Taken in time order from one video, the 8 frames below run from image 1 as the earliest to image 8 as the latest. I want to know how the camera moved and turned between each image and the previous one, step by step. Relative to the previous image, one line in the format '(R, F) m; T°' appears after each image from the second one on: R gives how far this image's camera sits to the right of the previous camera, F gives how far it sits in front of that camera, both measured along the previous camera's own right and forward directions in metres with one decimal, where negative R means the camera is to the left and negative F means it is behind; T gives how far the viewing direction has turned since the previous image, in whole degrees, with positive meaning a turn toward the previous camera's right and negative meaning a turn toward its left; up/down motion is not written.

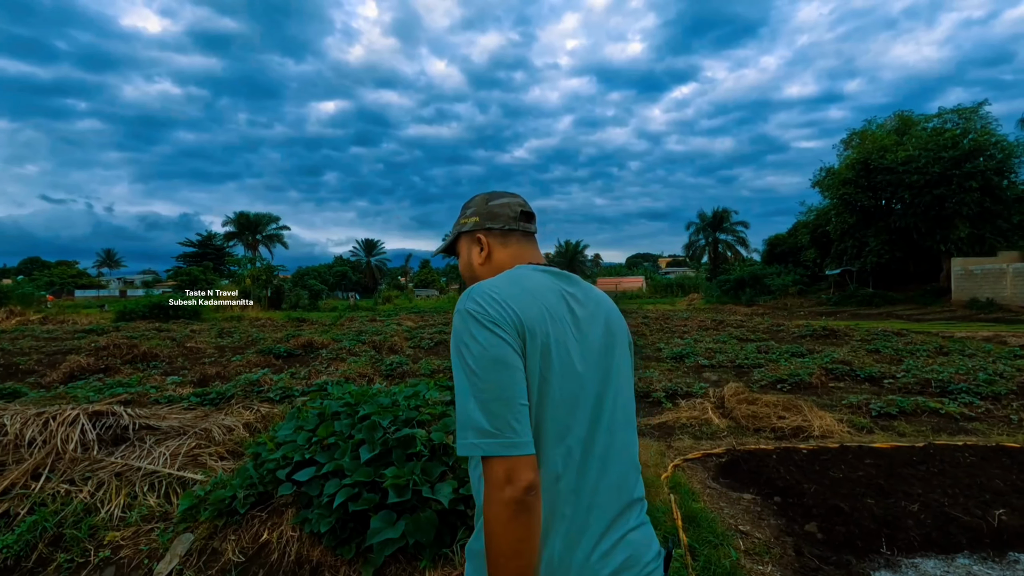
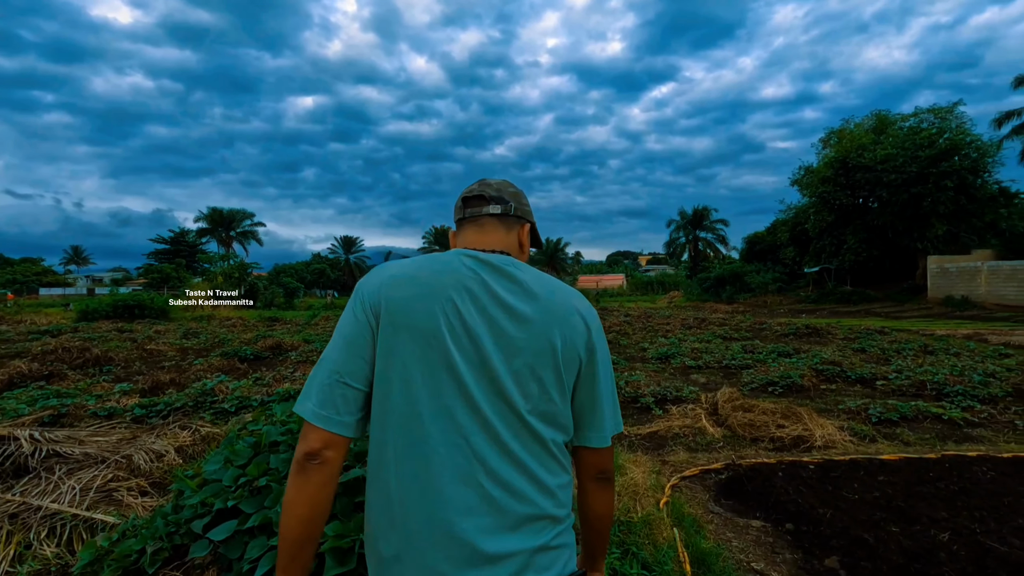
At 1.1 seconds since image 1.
(0.0, +0.4) m; +2°
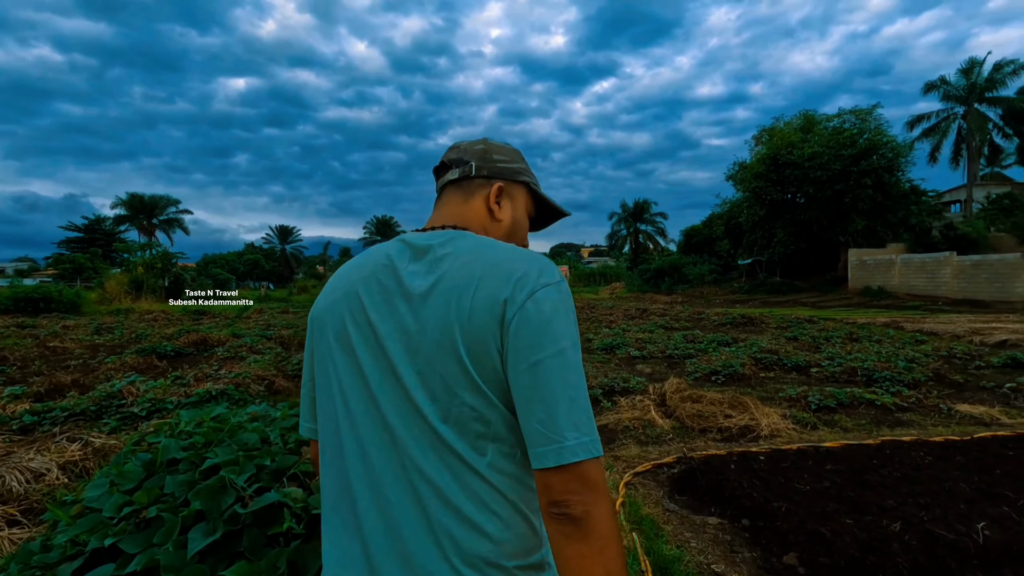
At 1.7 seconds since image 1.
(0.0, +0.2) m; +6°
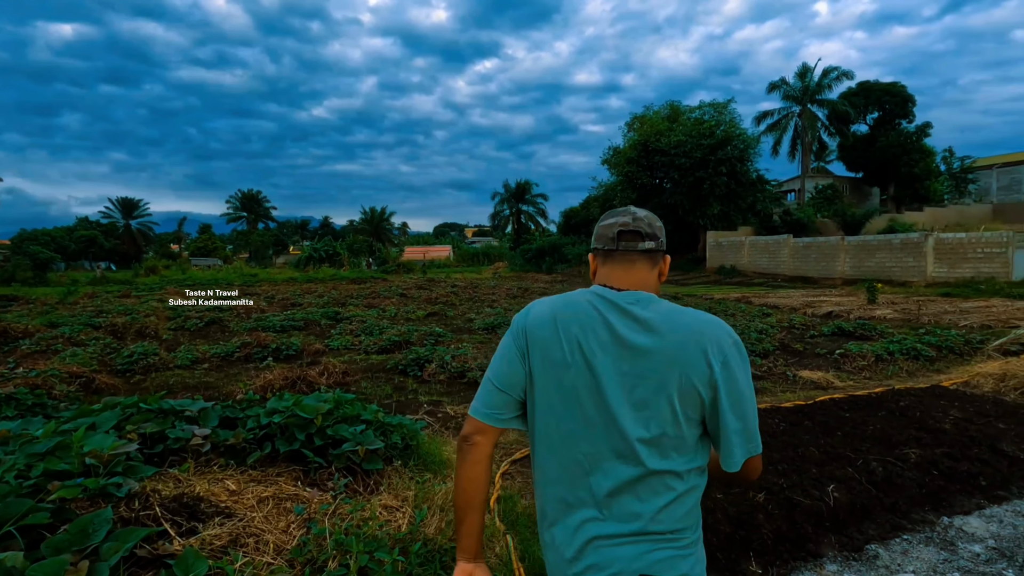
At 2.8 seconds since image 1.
(+0.1, +0.3) m; +12°
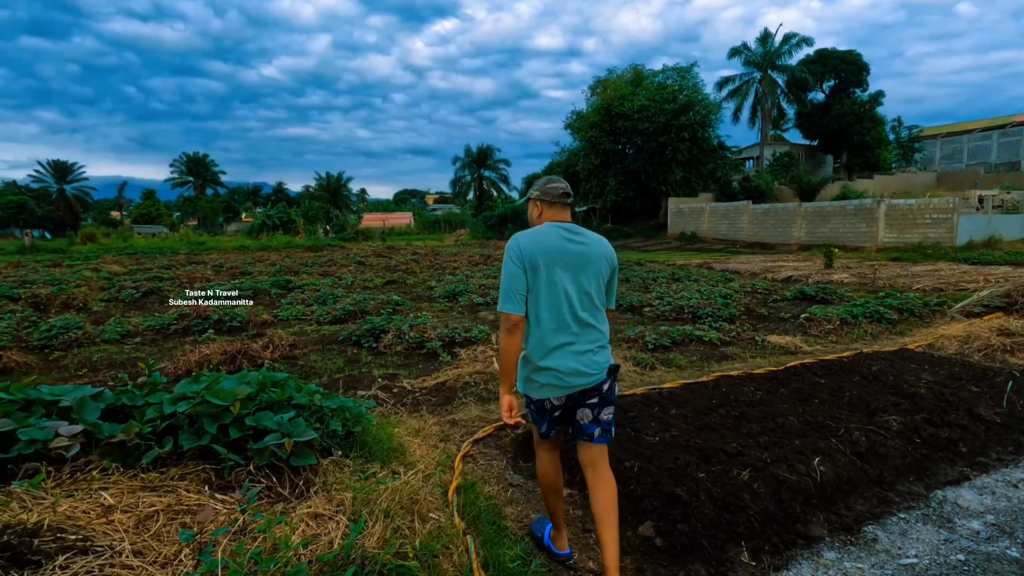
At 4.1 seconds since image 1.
(0.0, +0.4) m; +4°
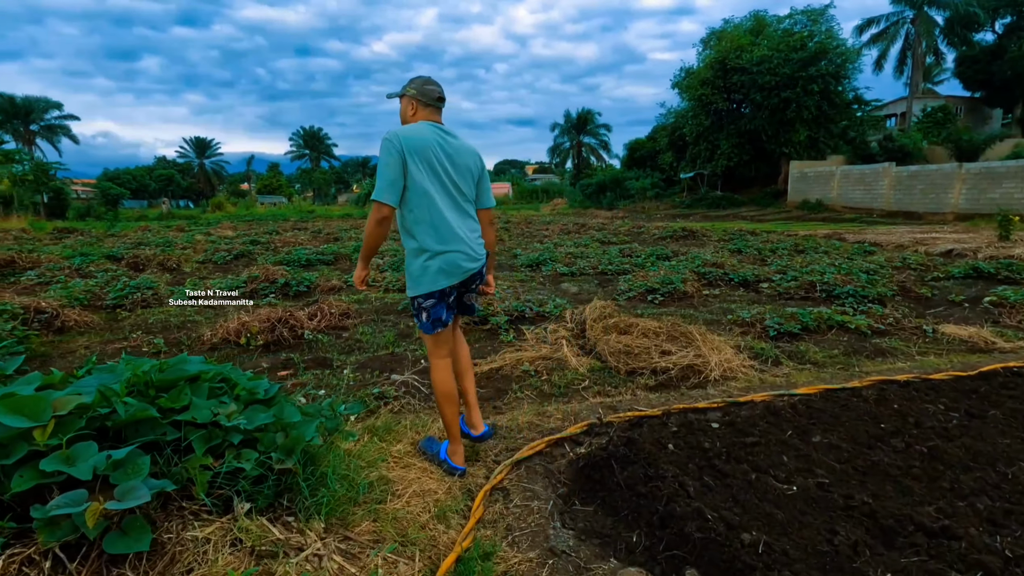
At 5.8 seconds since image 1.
(+0.1, +0.9) m; -10°
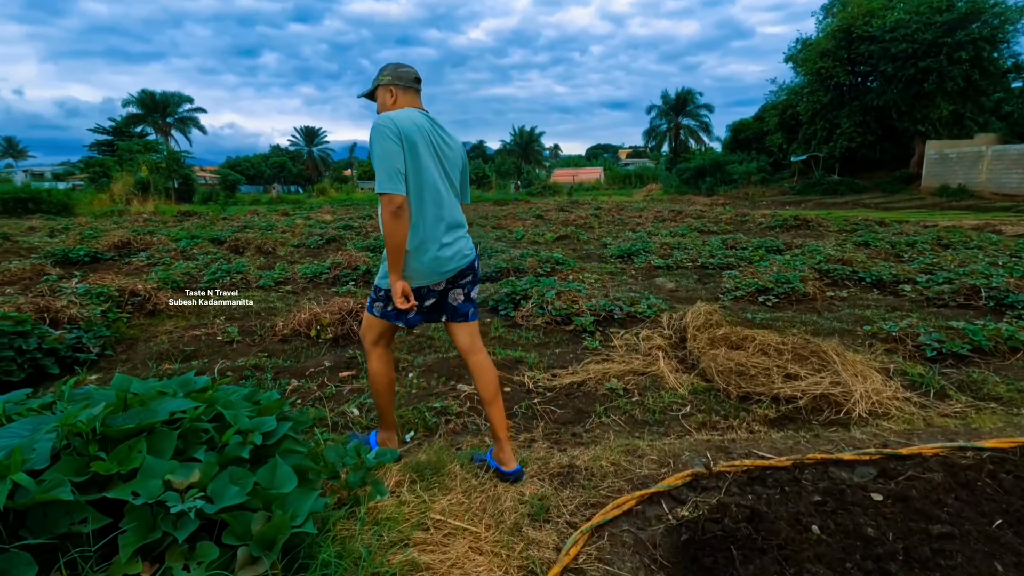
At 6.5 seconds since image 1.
(0.0, +0.5) m; -9°
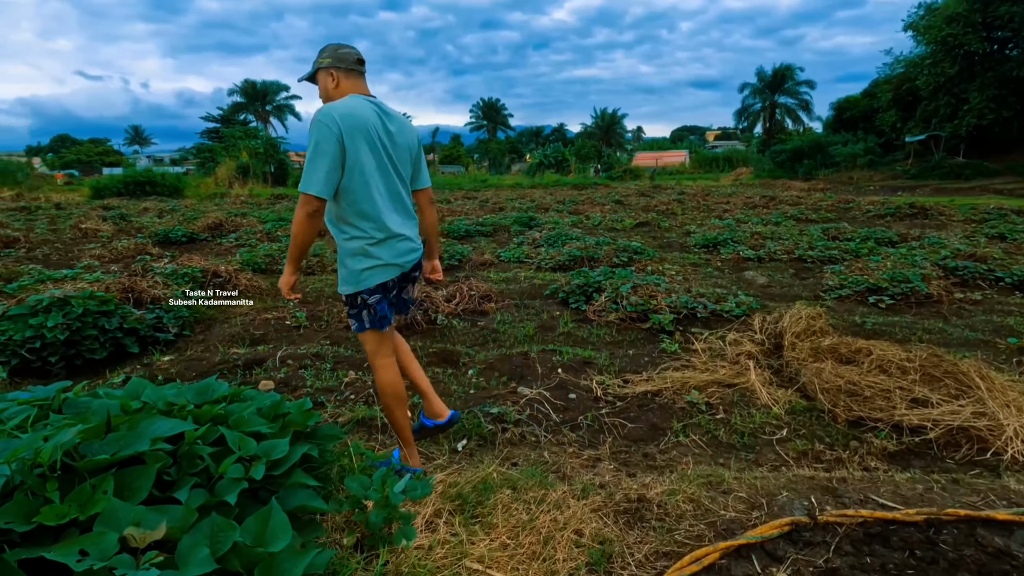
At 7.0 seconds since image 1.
(0.0, +0.3) m; -8°
